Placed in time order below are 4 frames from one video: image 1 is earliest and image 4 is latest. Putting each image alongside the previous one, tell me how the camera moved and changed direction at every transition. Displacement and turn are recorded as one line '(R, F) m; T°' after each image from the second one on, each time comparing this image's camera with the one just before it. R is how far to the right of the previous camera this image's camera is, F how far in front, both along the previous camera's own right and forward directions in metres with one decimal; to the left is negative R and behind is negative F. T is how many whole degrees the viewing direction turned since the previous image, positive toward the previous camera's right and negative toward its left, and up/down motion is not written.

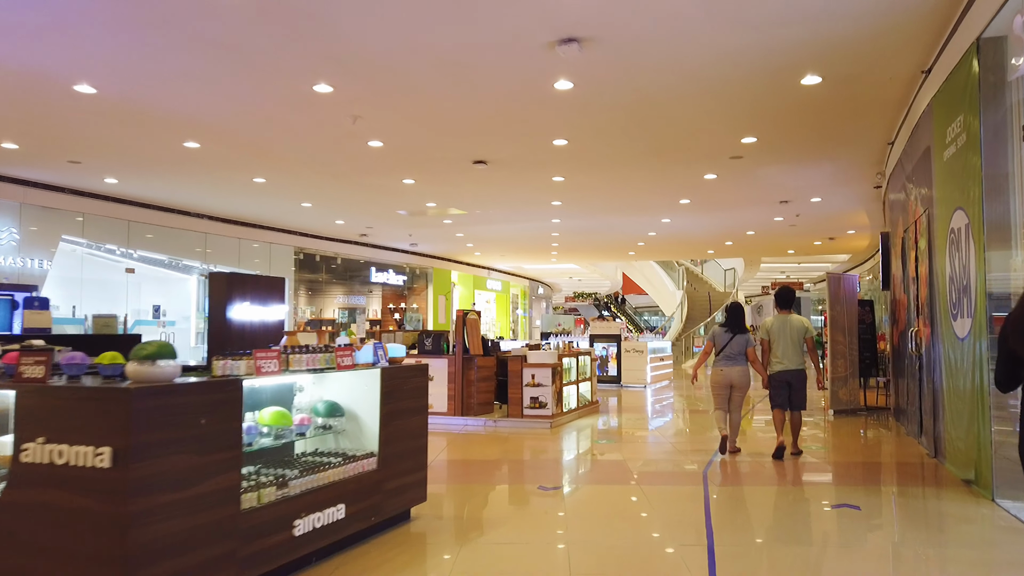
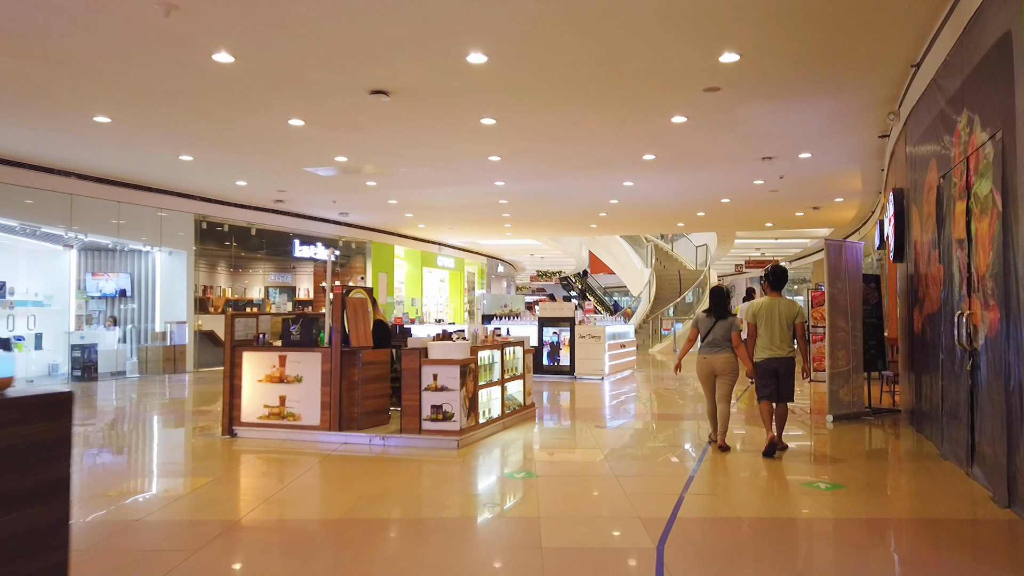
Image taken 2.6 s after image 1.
(+0.6, +1.9) m; +2°
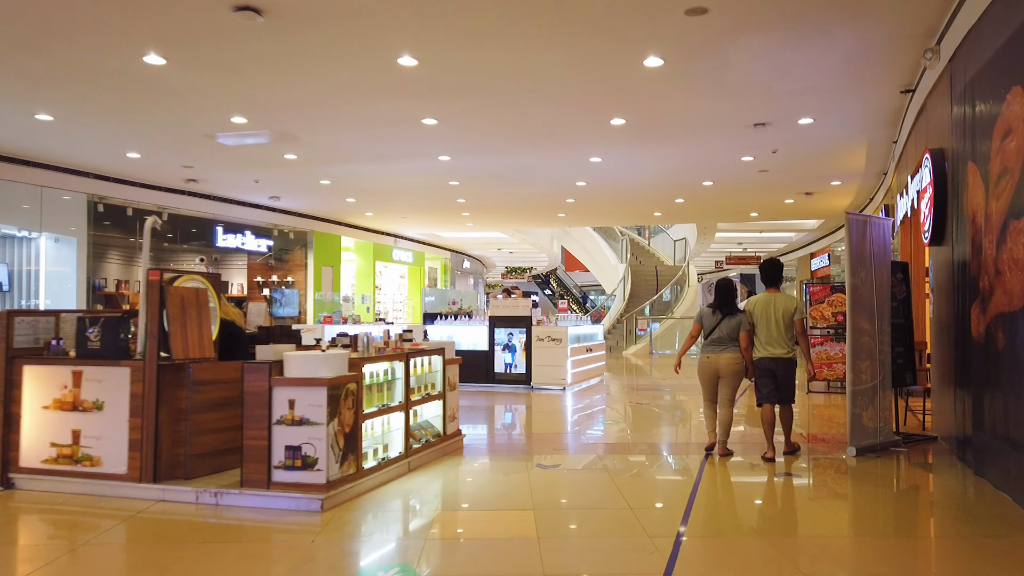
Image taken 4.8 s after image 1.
(+0.4, +1.6) m; +2°
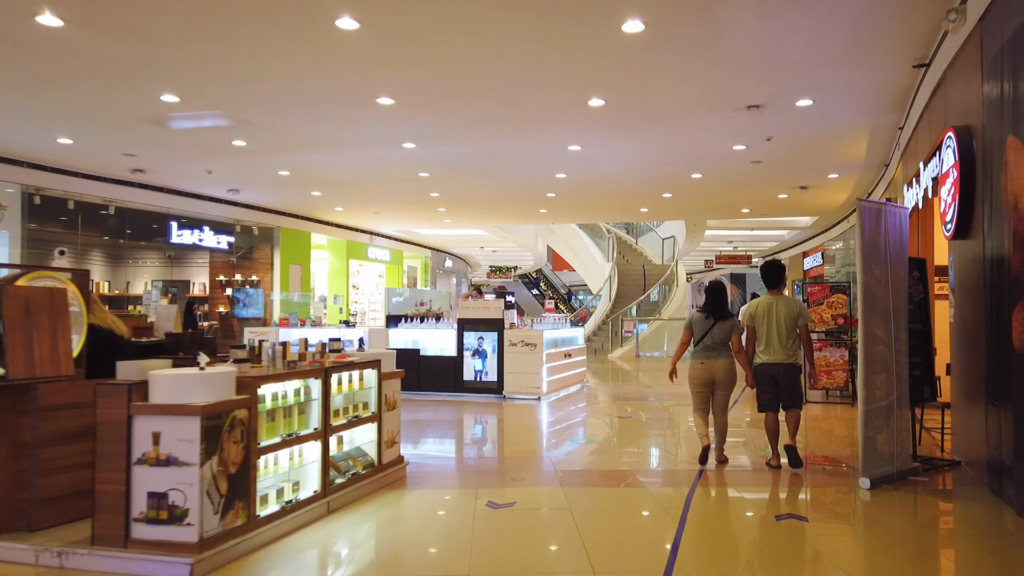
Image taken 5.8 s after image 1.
(+0.2, +0.8) m; +1°
